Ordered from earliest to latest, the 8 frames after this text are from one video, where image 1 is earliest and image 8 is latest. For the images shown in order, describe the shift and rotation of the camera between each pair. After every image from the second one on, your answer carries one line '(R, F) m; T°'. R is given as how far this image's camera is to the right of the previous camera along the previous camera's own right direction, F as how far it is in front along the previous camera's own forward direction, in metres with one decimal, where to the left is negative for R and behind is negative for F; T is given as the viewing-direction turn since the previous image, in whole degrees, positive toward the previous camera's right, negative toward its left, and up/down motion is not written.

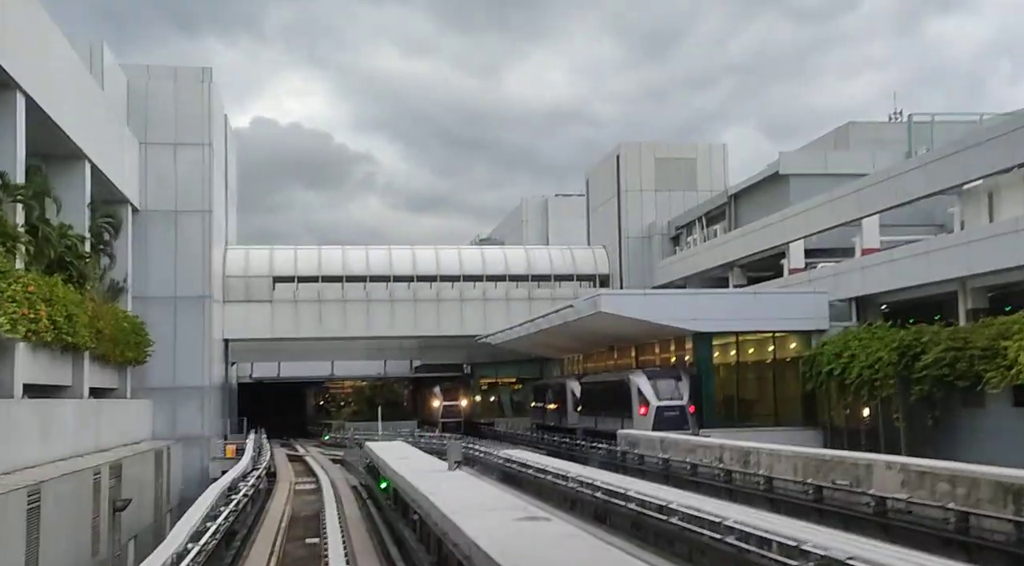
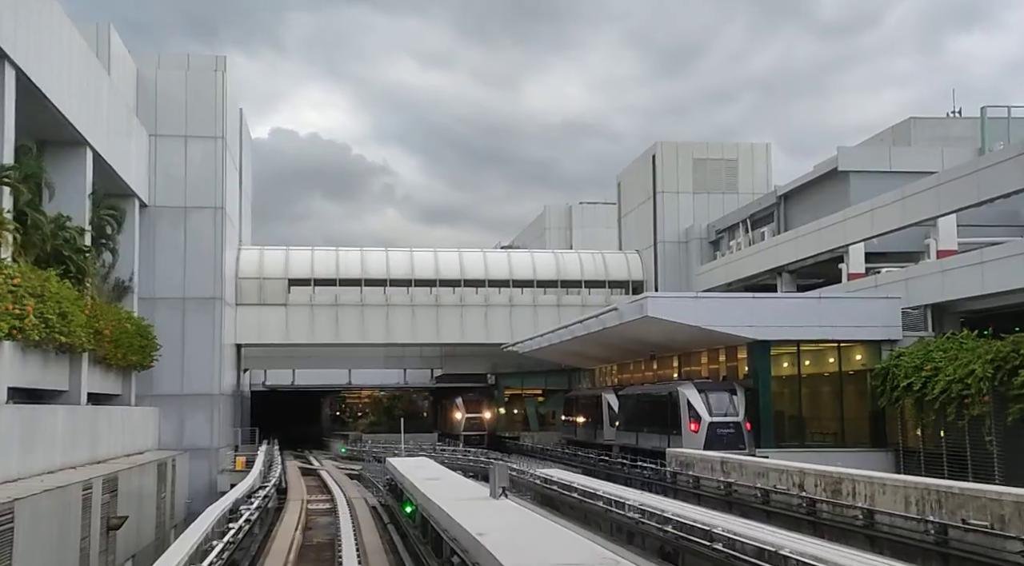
(-0.6, +2.9) m; -1°
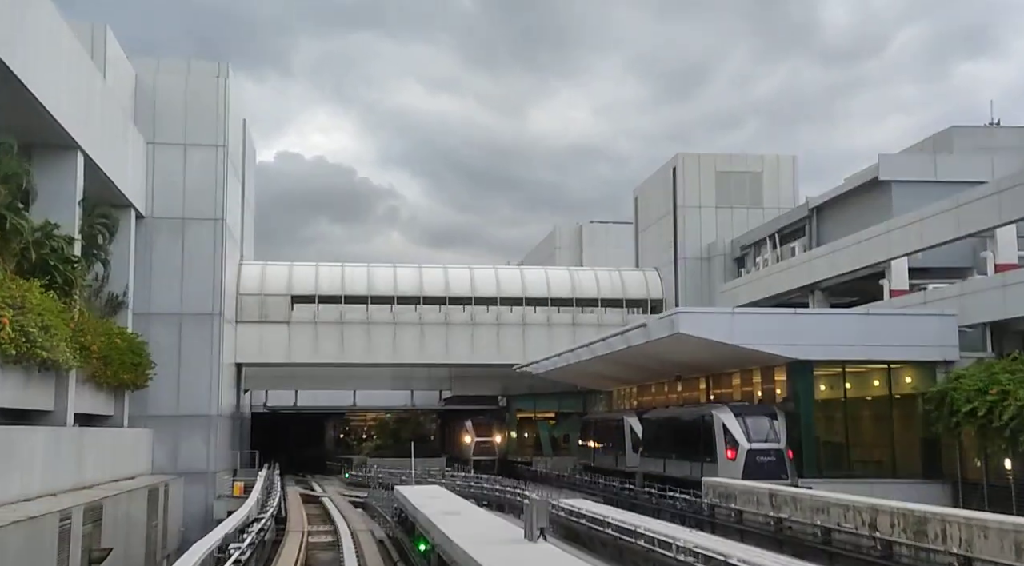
(-0.4, +2.2) m; 0°
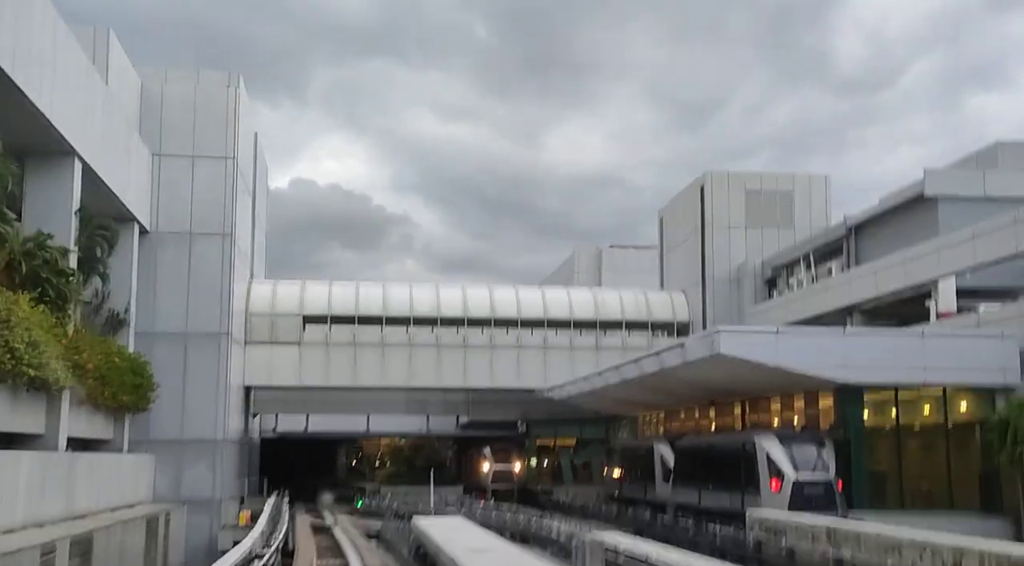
(-0.2, +1.9) m; -1°
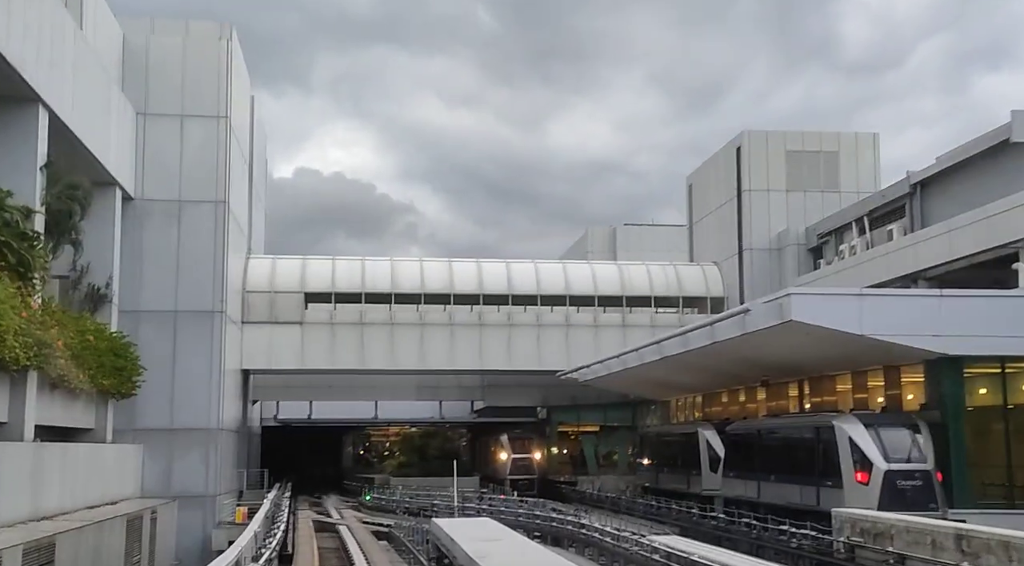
(-0.6, +3.6) m; 0°
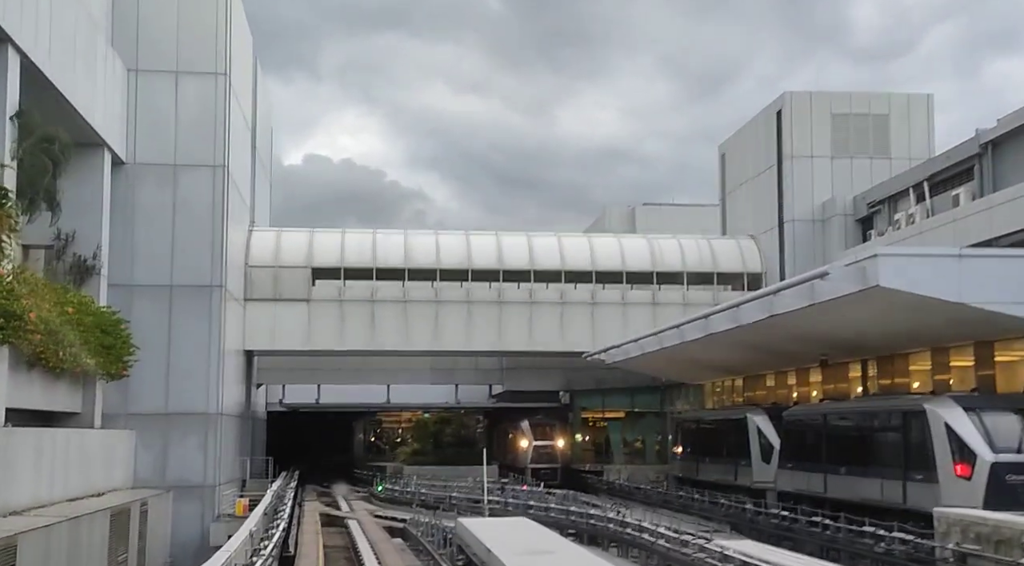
(-0.5, +2.9) m; -1°
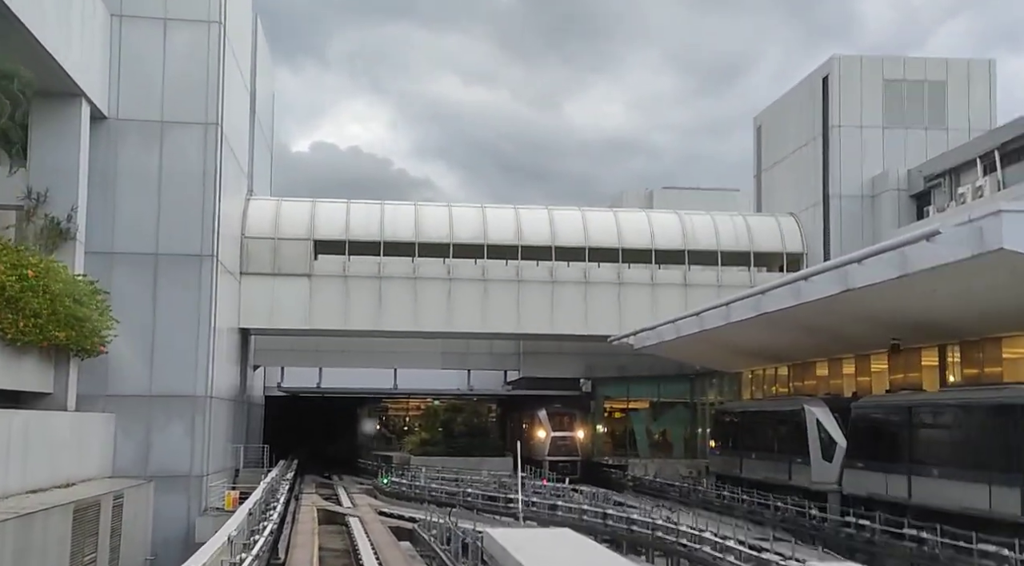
(-0.4, +3.1) m; 0°
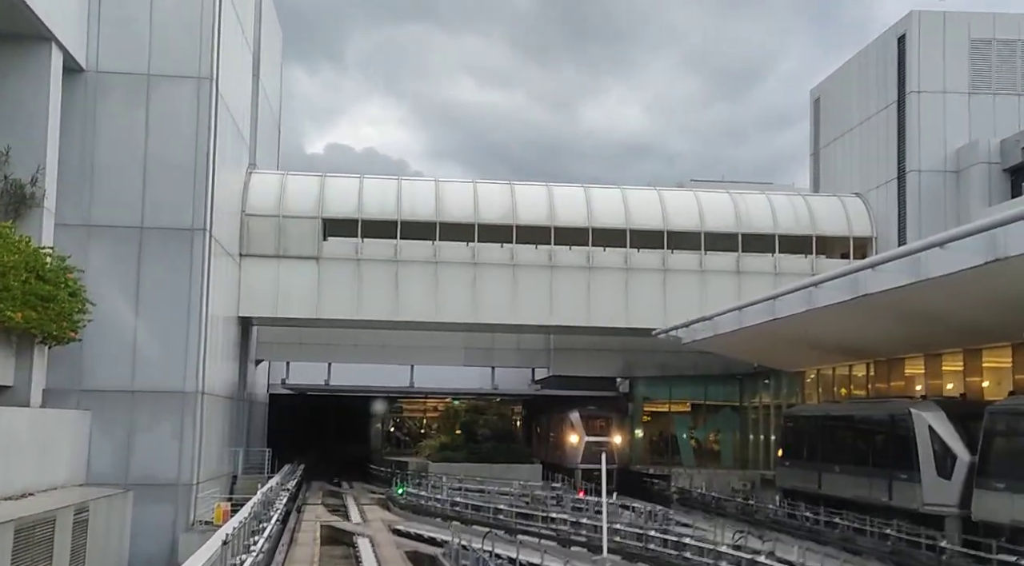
(-0.6, +3.9) m; -1°
